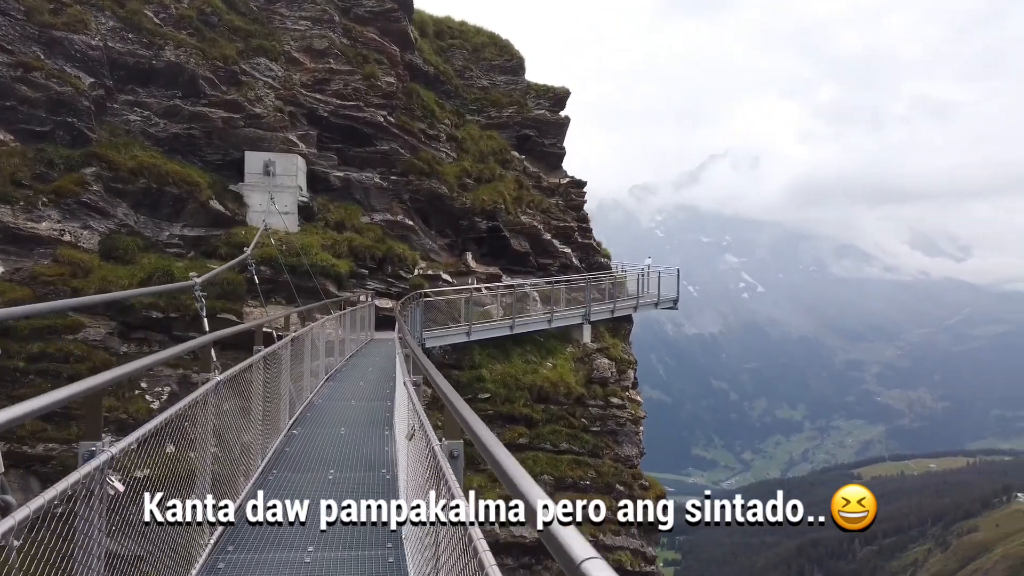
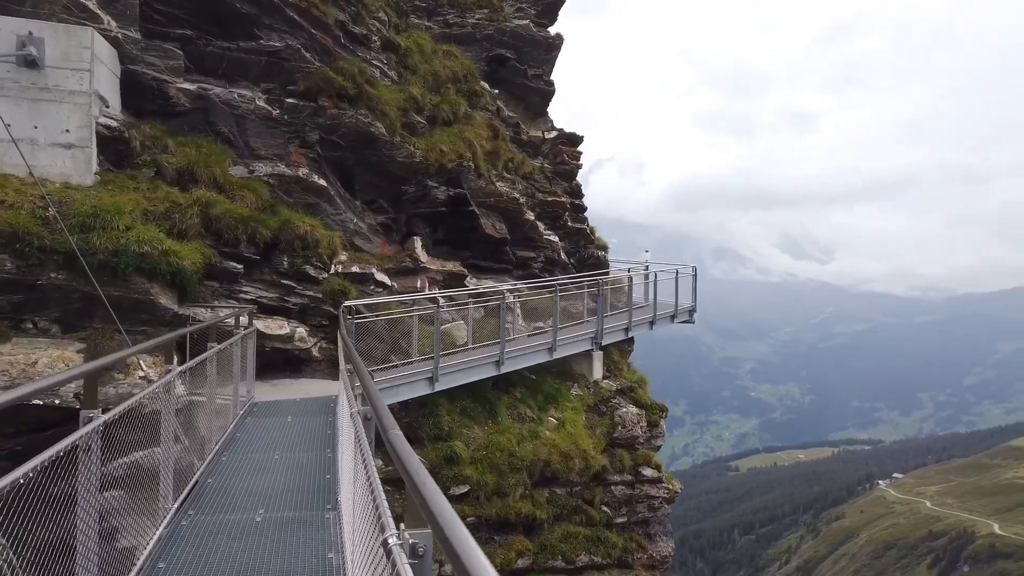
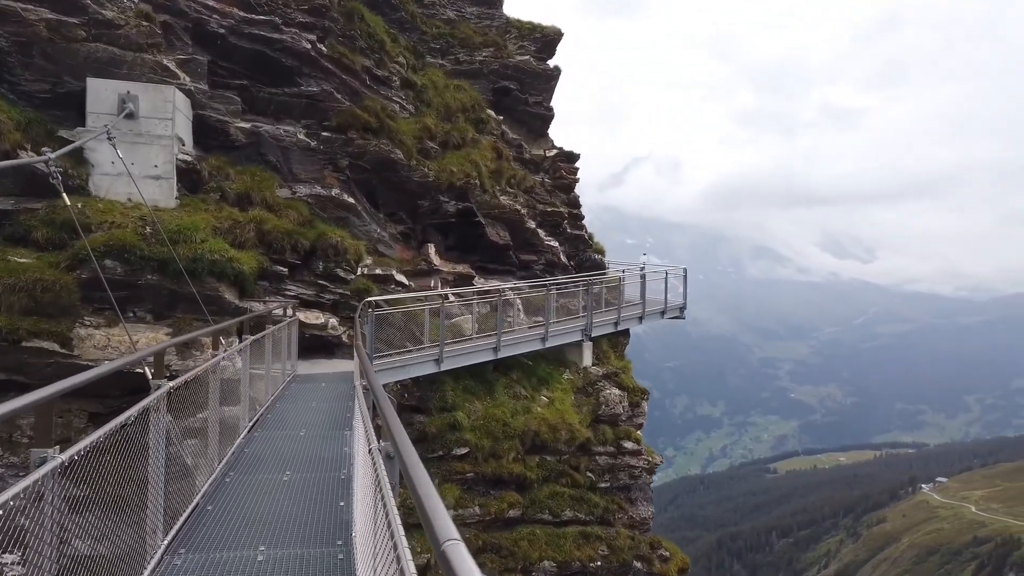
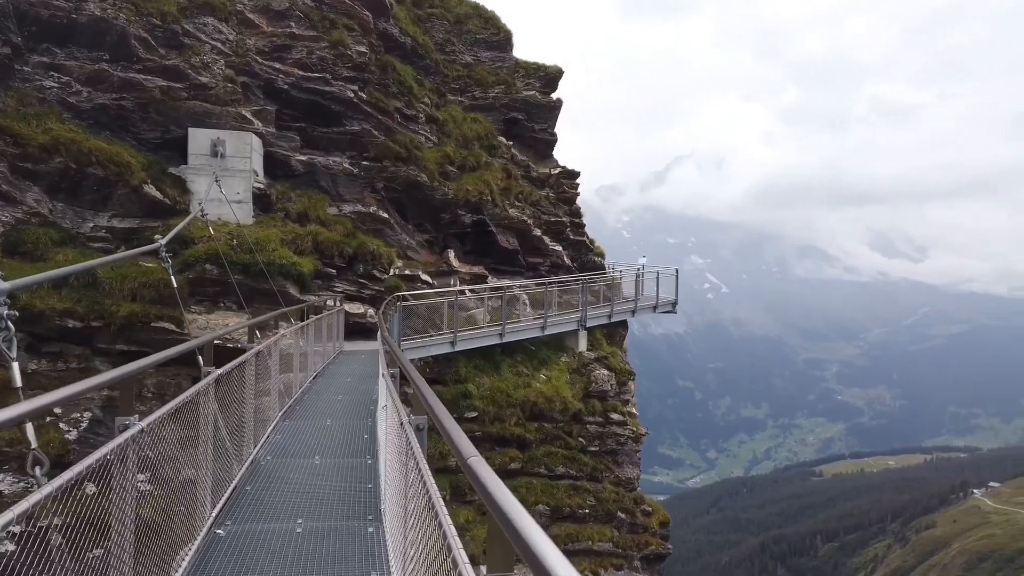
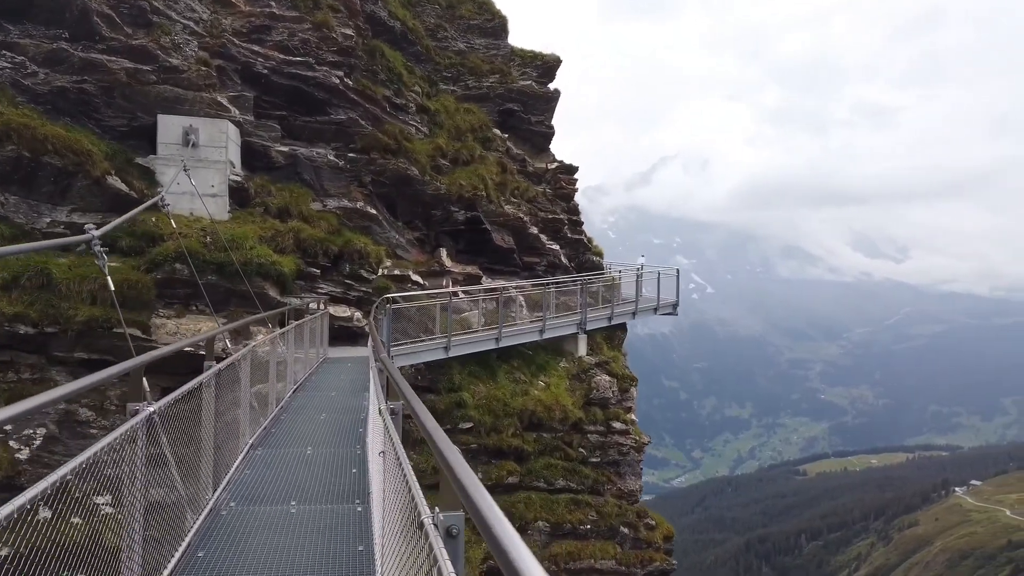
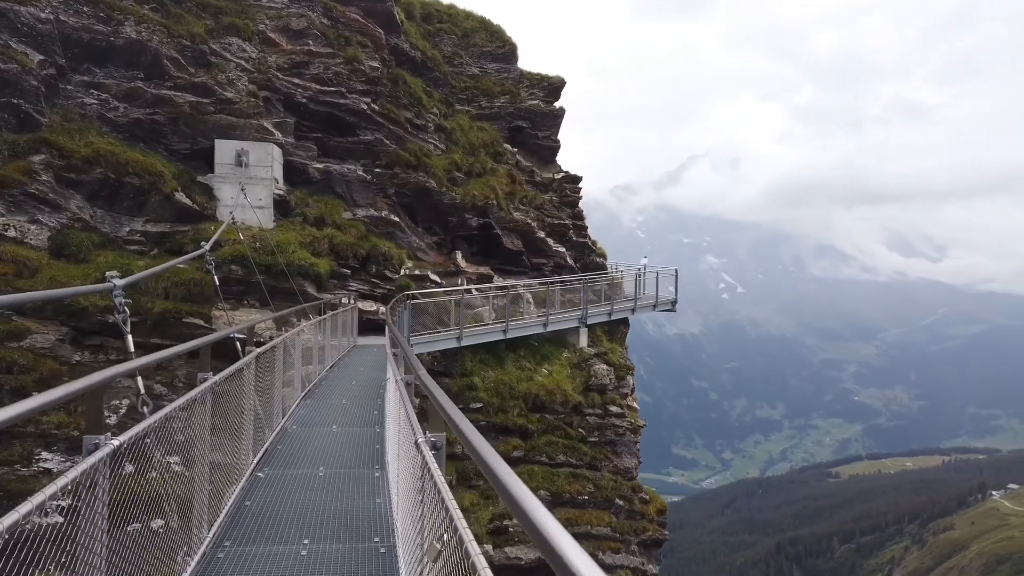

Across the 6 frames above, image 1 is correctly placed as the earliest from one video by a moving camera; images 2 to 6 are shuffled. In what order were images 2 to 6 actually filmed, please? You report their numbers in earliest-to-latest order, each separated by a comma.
6, 4, 5, 3, 2
